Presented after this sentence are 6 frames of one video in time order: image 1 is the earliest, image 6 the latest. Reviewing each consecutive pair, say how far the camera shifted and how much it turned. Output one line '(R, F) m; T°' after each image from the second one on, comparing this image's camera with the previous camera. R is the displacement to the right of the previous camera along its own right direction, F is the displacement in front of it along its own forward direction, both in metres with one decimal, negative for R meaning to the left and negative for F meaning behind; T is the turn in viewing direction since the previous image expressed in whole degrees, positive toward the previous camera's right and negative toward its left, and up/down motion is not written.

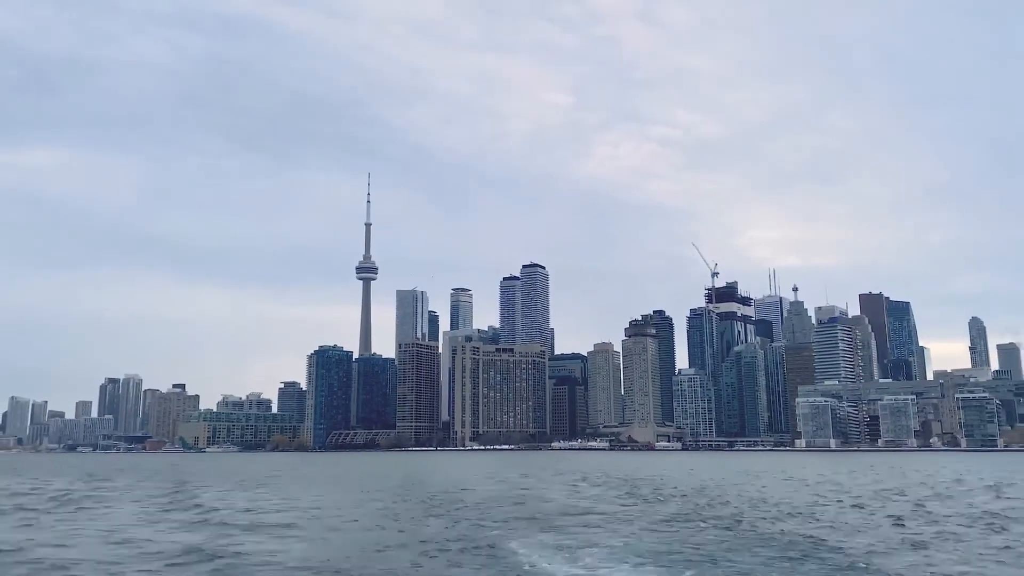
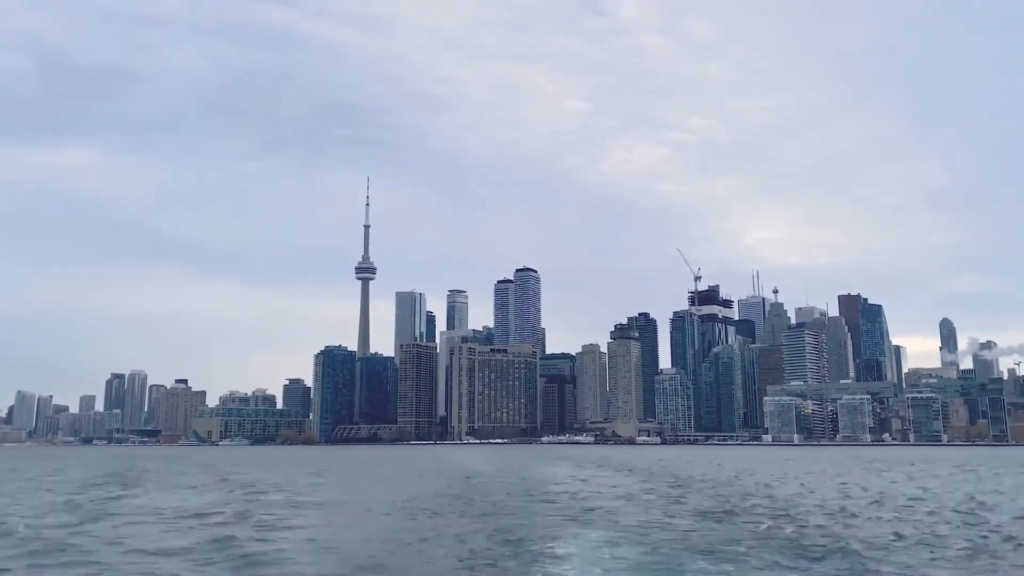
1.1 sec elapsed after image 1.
(-0.1, -6.0) m; 0°
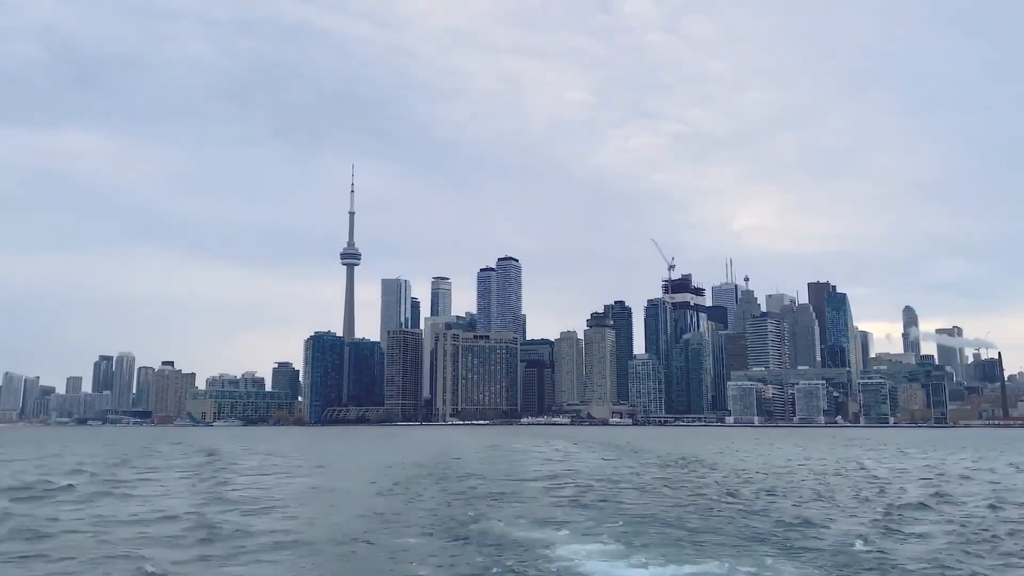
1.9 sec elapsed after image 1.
(-0.1, -4.7) m; +1°
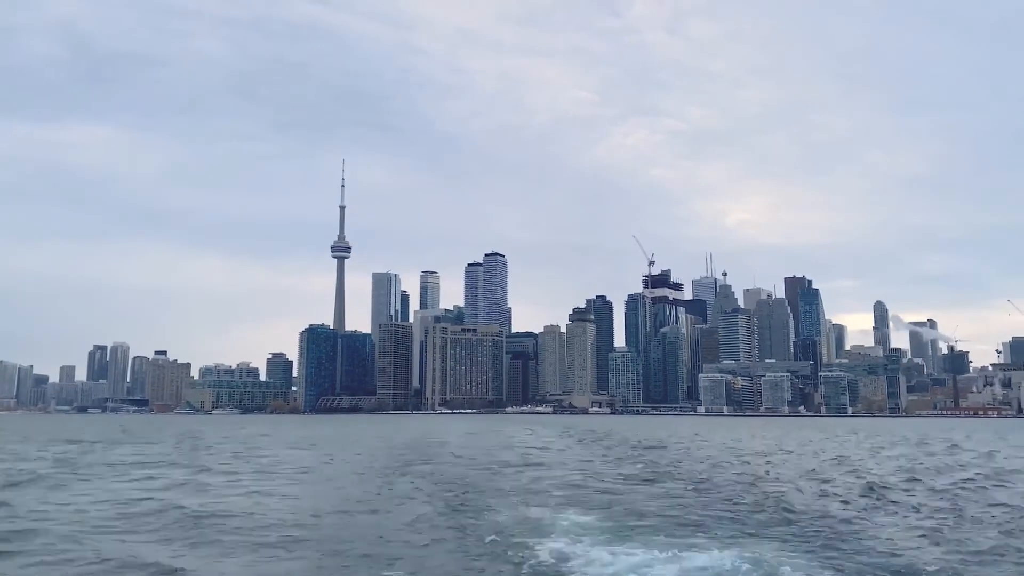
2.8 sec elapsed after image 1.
(+0.1, -4.7) m; +1°
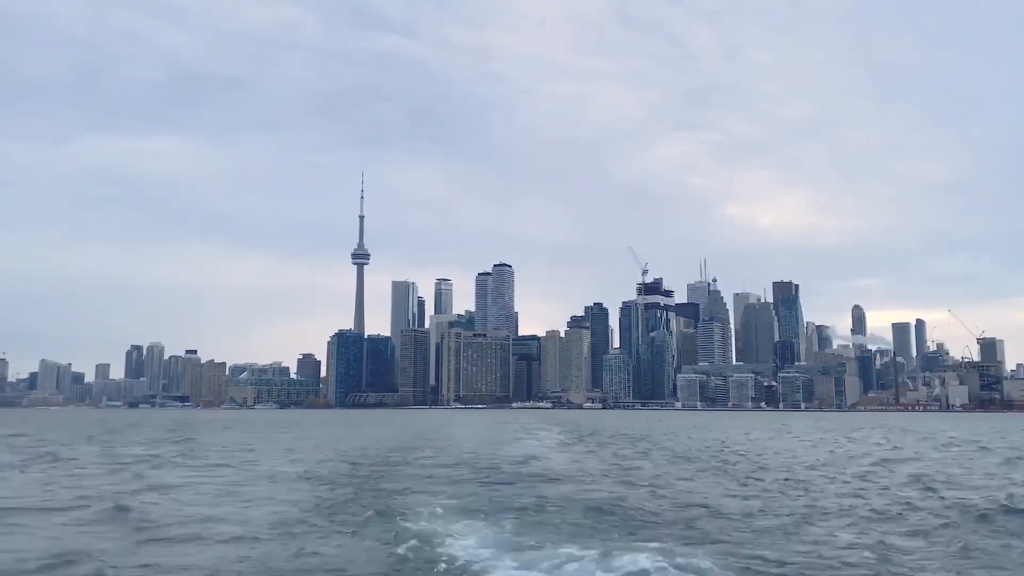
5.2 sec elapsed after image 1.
(+0.5, -13.2) m; -1°
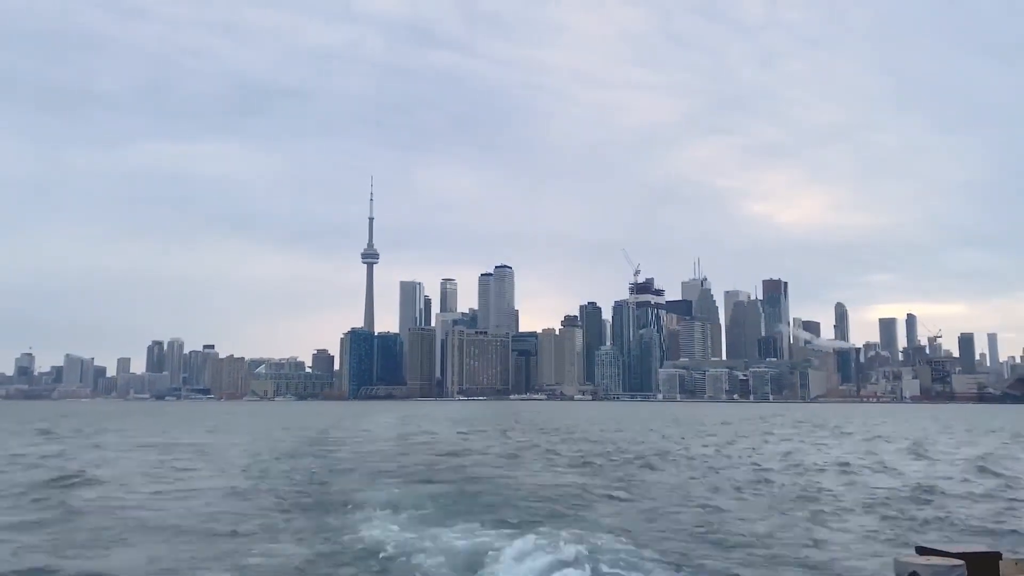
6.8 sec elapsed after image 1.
(+1.1, -9.4) m; 0°
